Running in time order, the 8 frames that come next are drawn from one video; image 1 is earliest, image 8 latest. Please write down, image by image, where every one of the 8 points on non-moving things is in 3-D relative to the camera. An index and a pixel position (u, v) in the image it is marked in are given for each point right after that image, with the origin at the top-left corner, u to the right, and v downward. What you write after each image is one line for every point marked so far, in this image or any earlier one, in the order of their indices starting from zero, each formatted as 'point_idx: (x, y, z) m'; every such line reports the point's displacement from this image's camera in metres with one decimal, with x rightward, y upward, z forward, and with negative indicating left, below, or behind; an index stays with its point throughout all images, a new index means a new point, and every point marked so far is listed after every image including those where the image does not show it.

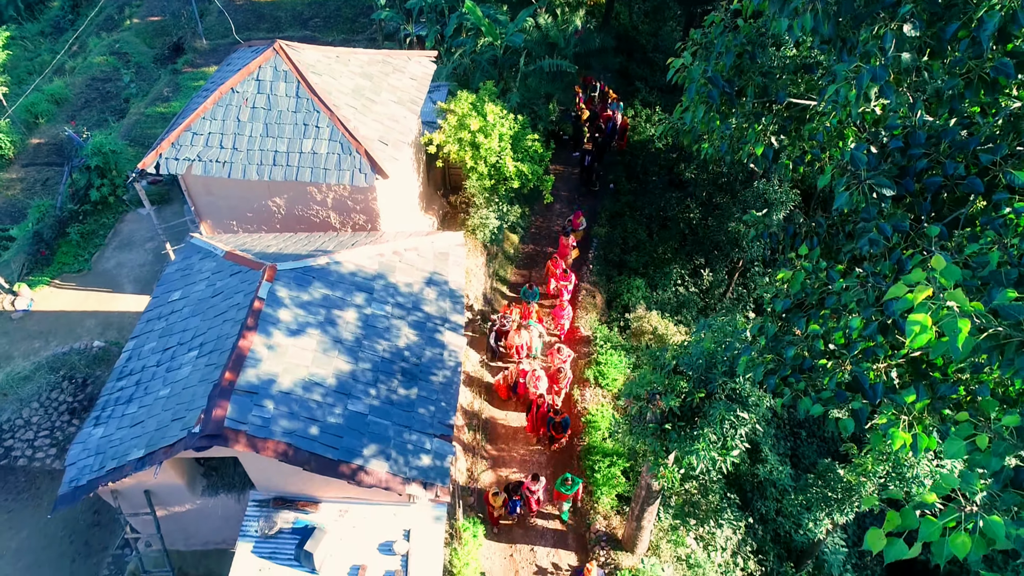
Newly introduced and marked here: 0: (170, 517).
0: (-4.7, -3.1, +9.8) m
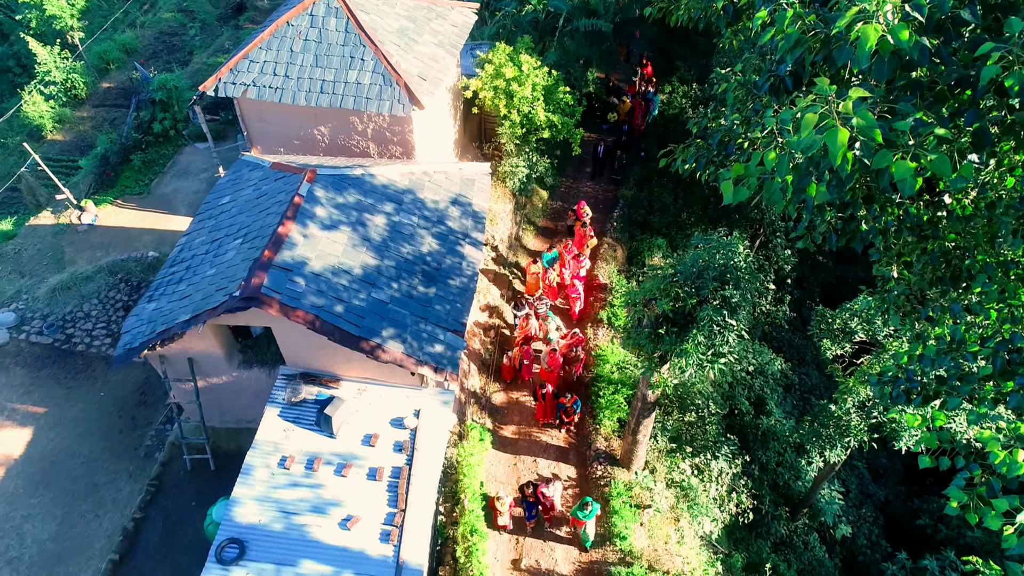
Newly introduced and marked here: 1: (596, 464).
0: (-4.6, -1.5, +11.0) m
1: (+1.5, -3.1, +12.8) m
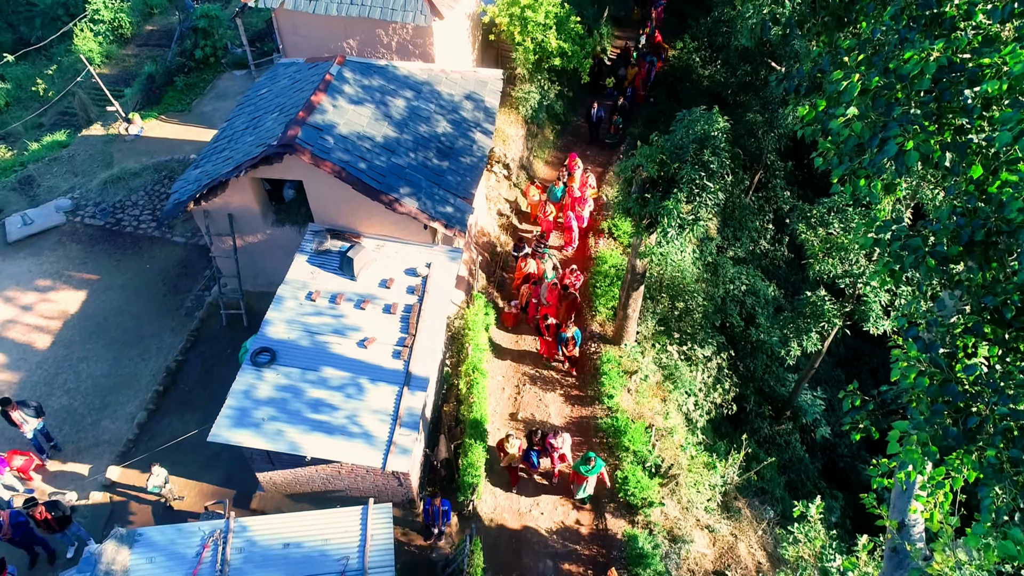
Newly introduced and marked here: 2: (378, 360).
0: (-4.6, +0.7, +12.3) m
1: (+1.5, -1.0, +14.0) m
2: (-1.9, -1.0, +10.1) m
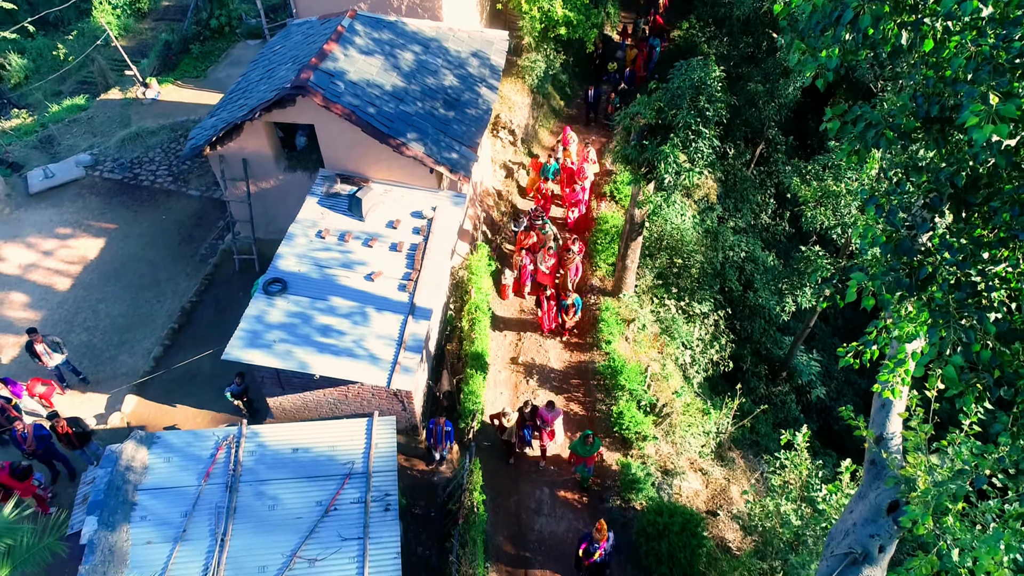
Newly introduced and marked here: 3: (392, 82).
0: (-4.5, +1.7, +12.8) m
1: (+1.6, -0.1, +14.5) m
2: (-1.9, -0.1, +10.6) m
3: (-2.0, +3.5, +12.2) m
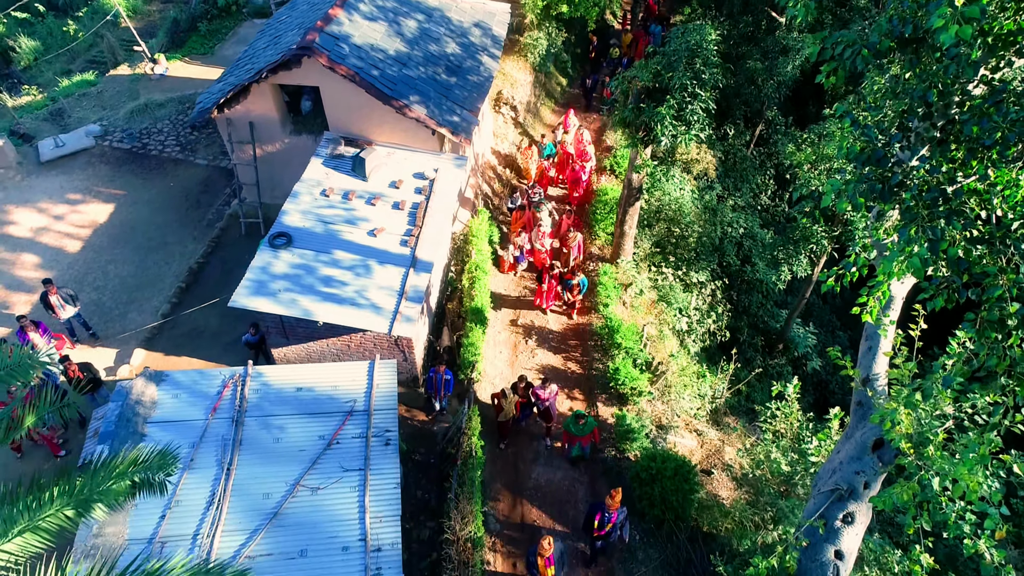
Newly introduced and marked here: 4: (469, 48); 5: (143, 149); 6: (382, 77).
0: (-4.5, +2.4, +13.1) m
1: (+1.6, +0.5, +14.7) m
2: (-1.9, +0.6, +10.9) m
3: (-2.0, +4.2, +12.5) m
4: (-0.8, +4.5, +13.6) m
5: (-8.2, +3.1, +15.9) m
6: (-2.1, +3.5, +11.9) m
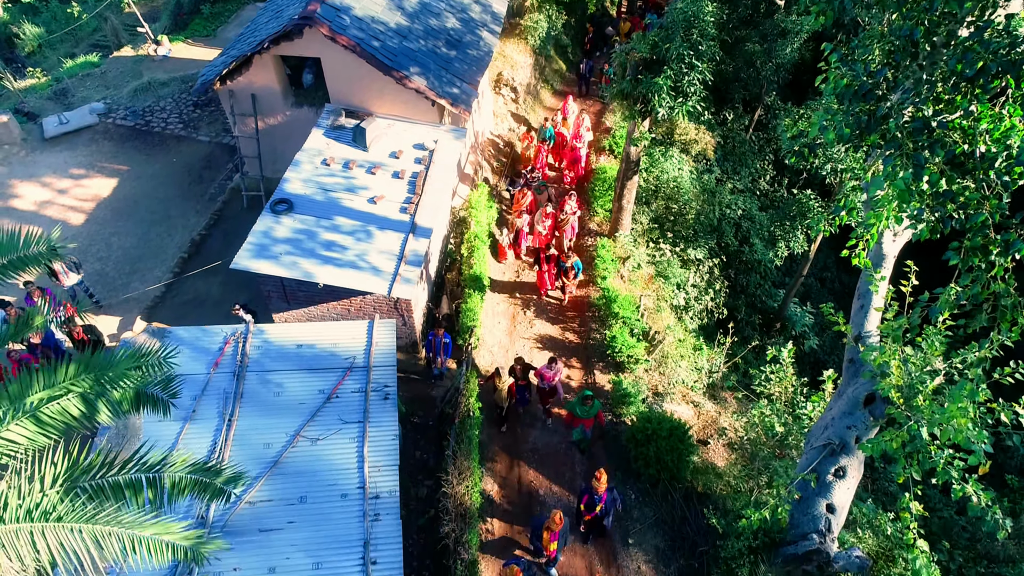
0: (-4.5, +3.0, +13.3) m
1: (+1.6, +1.0, +14.9) m
2: (-1.9, +1.1, +11.0) m
3: (-2.0, +4.7, +12.7) m
4: (-0.8, +5.0, +13.8) m
5: (-8.2, +3.6, +16.1) m
6: (-2.1, +4.0, +12.0) m
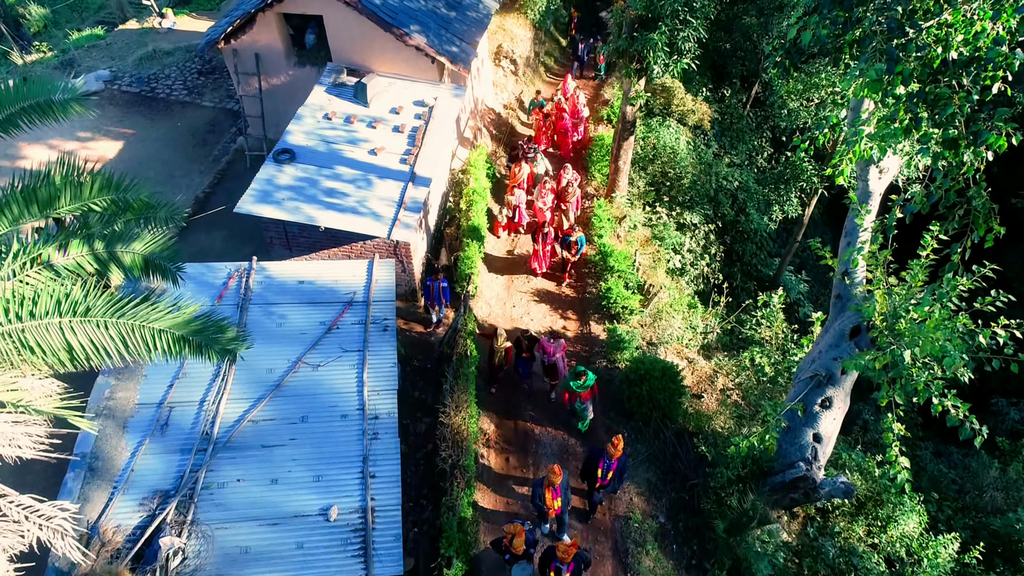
0: (-4.6, +3.8, +13.5) m
1: (+1.5, +1.8, +15.1) m
2: (-2.0, +1.9, +11.3) m
3: (-2.1, +5.5, +12.9) m
4: (-0.9, +5.8, +14.0) m
5: (-8.2, +4.4, +16.4) m
6: (-2.2, +4.8, +12.3) m
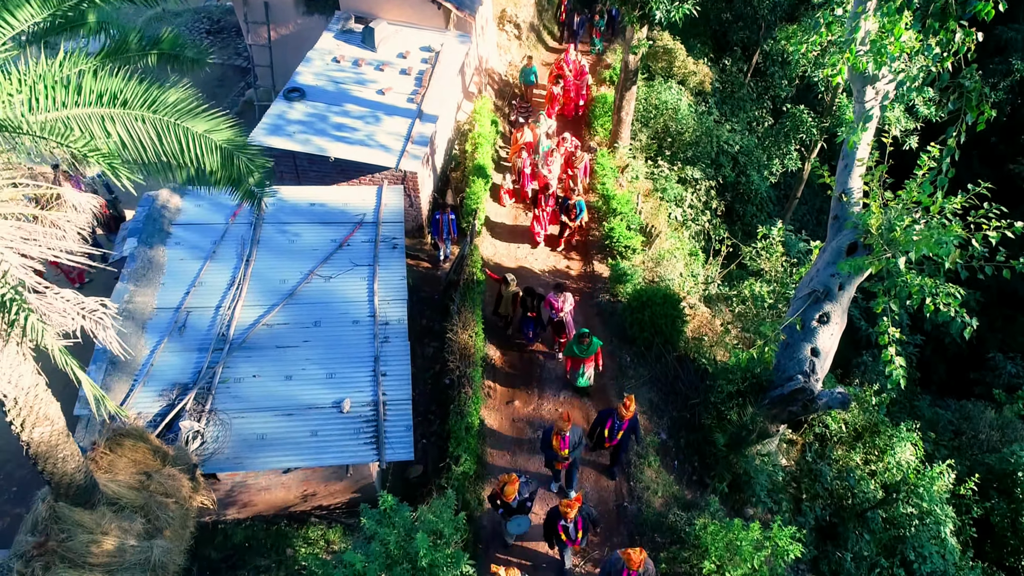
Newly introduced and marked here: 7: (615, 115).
0: (-4.5, +4.8, +13.8) m
1: (+1.6, +2.8, +15.3) m
2: (-1.9, +3.0, +11.5) m
3: (-2.0, +6.5, +13.2) m
4: (-0.8, +6.9, +14.2) m
5: (-8.1, +5.4, +16.6) m
6: (-2.1, +5.8, +12.5) m
7: (+2.1, +3.5, +14.7) m
